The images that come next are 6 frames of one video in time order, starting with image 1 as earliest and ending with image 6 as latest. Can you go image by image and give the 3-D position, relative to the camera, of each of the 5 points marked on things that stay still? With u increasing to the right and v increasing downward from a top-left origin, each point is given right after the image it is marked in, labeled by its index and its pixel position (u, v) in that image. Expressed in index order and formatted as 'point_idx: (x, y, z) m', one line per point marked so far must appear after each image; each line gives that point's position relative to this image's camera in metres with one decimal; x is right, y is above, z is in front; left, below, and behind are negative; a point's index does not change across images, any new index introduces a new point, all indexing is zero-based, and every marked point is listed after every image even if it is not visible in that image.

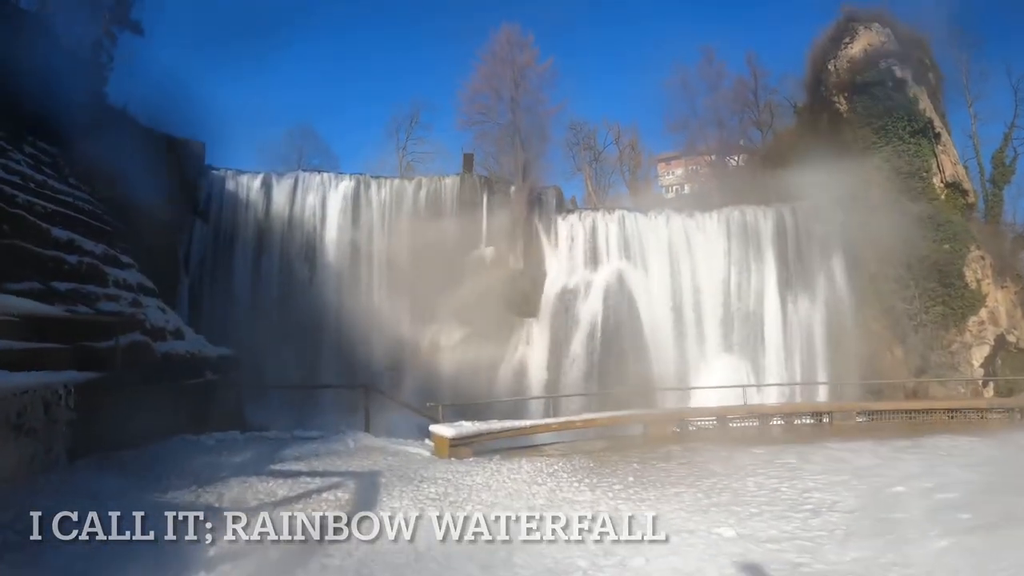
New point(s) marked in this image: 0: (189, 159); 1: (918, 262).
0: (-7.1, +2.8, +15.3) m
1: (+9.7, +0.6, +16.5) m
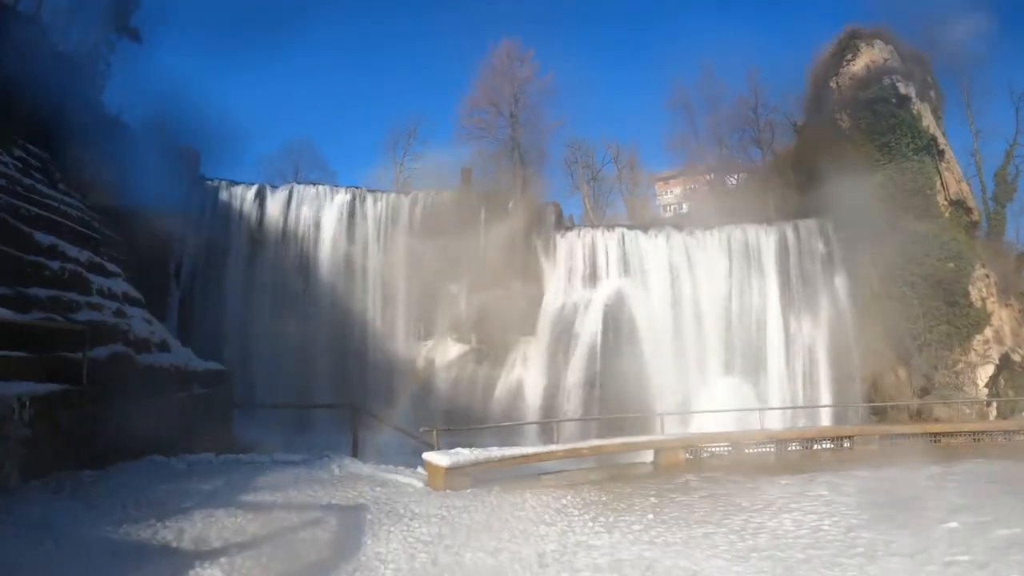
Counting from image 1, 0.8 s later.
0: (-7.2, +2.6, +15.0) m
1: (+9.6, +0.2, +16.2) m
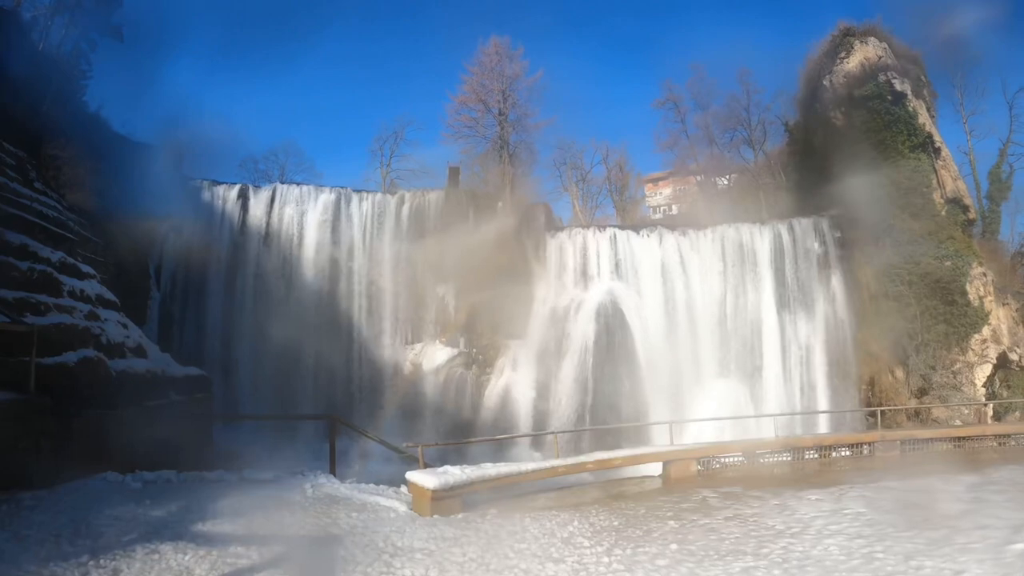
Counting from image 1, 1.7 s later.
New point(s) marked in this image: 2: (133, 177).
0: (-7.4, +2.5, +14.5) m
1: (+9.4, +0.2, +15.9) m
2: (-7.4, +2.2, +13.6) m
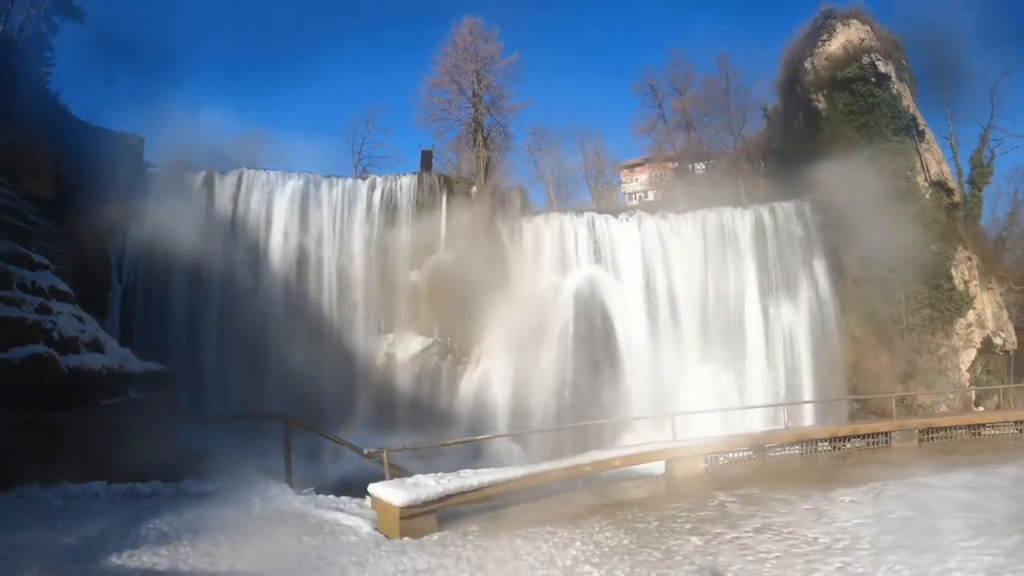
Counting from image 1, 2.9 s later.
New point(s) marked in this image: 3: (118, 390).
0: (-7.8, +2.7, +13.7) m
1: (+8.9, +0.6, +15.7) m
2: (-7.9, +2.4, +12.8) m
3: (-5.5, -1.5, +9.8) m
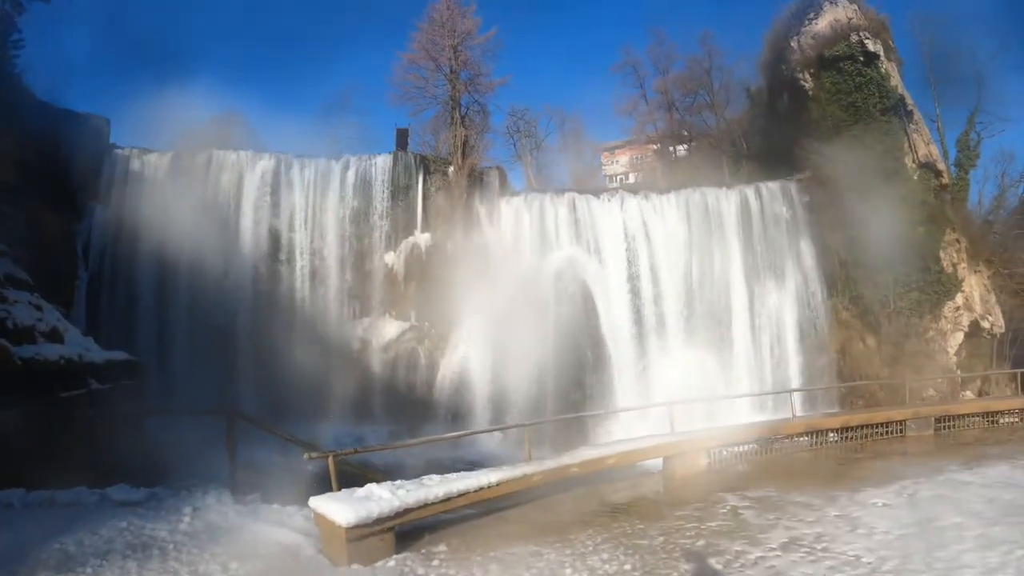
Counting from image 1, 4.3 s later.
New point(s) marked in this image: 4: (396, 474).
0: (-8.2, +2.9, +13.0) m
1: (+8.5, +0.9, +15.5) m
2: (-8.2, +2.6, +12.2) m
3: (-5.8, -1.3, +9.3) m
4: (-1.9, -3.1, +11.5) m
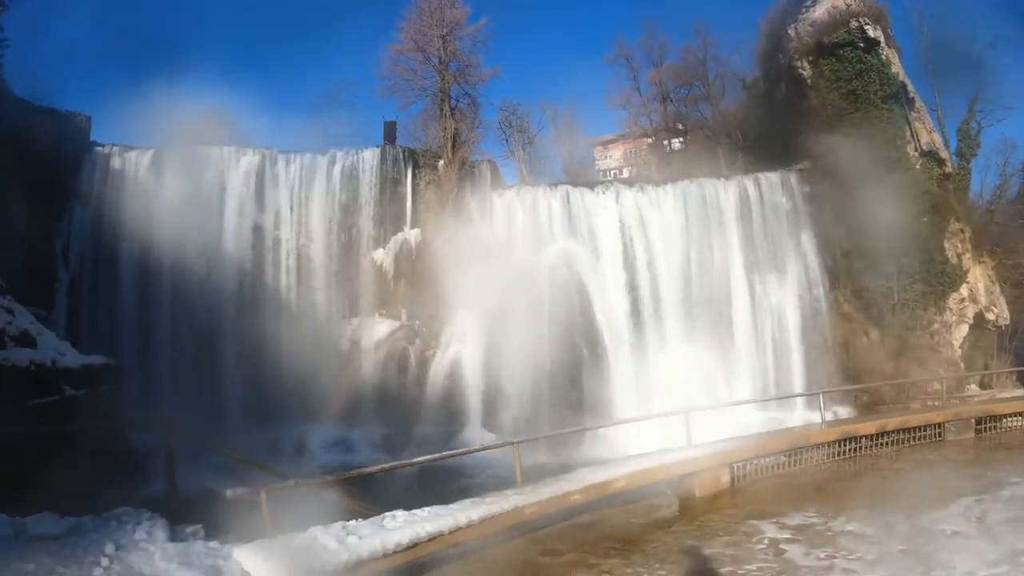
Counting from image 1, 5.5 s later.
0: (-8.3, +2.9, +12.5) m
1: (+8.4, +1.1, +15.1) m
2: (-8.3, +2.6, +11.6) m
3: (-5.9, -1.3, +8.8) m
4: (-2.0, -3.1, +11.1) m
